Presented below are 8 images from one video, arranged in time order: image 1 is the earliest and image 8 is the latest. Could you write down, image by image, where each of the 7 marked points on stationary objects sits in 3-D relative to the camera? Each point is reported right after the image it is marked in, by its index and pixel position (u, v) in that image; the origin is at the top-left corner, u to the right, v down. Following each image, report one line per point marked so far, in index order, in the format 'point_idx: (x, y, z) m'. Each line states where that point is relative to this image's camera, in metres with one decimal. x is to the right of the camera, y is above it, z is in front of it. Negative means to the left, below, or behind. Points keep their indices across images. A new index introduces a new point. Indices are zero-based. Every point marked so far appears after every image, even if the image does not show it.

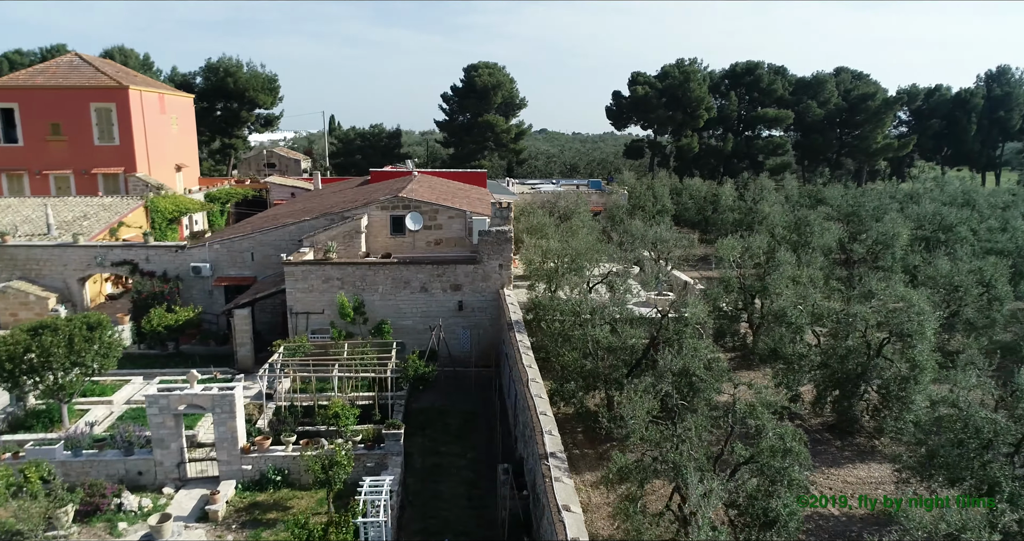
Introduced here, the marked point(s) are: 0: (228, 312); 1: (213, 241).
0: (-6.3, -0.9, +15.8) m
1: (-7.7, +0.8, +18.3) m
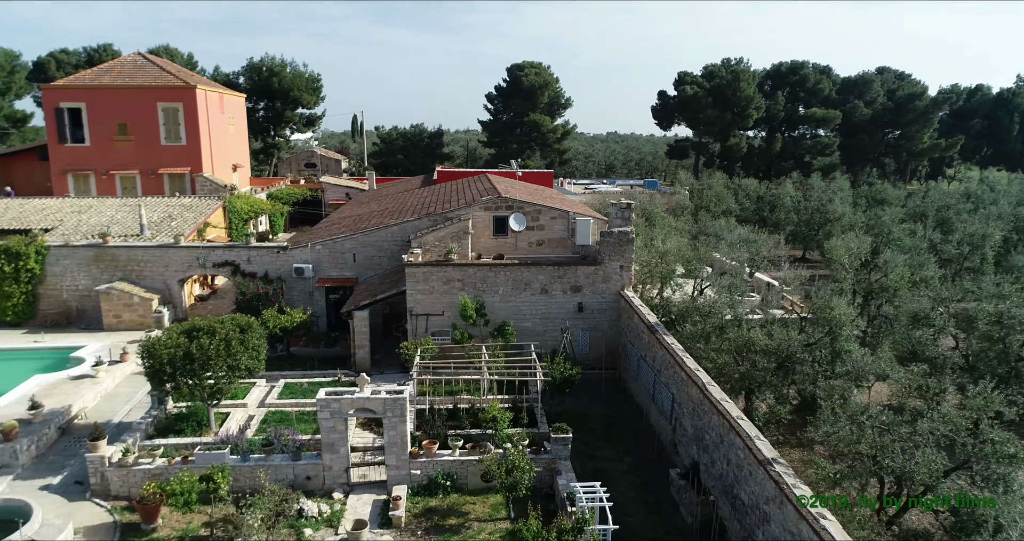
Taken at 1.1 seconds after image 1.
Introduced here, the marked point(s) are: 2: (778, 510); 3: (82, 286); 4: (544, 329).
0: (-3.6, -1.0, +15.7) m
1: (-5.1, +0.7, +18.1) m
2: (+3.1, -2.8, +8.2) m
3: (-10.9, -0.4, +18.0) m
4: (+0.7, -1.3, +15.7) m
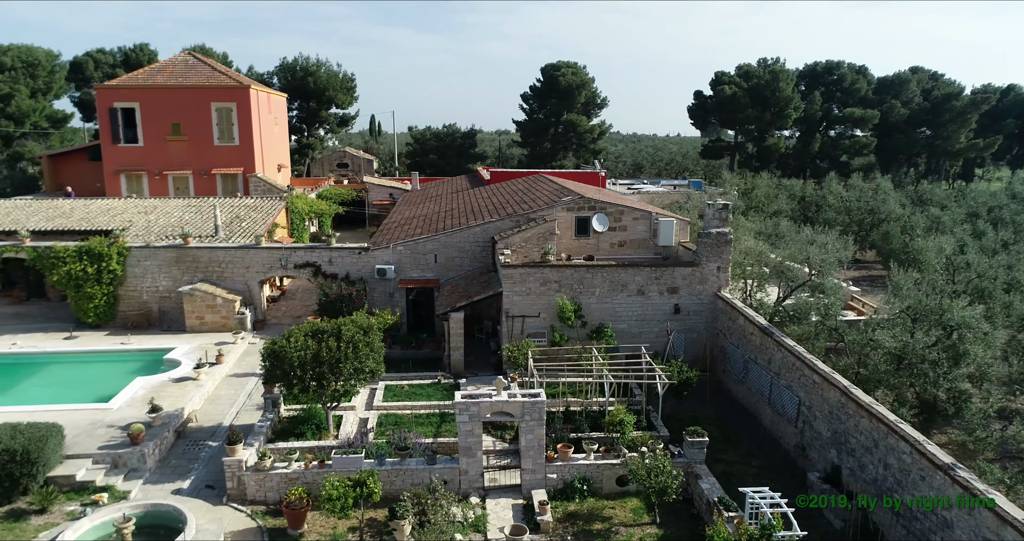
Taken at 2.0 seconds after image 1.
0: (-1.5, -1.0, +15.6) m
1: (-3.0, +0.7, +18.0) m
2: (+5.2, -2.8, +8.1) m
3: (-8.8, -0.4, +17.8) m
4: (+2.8, -1.3, +15.5) m
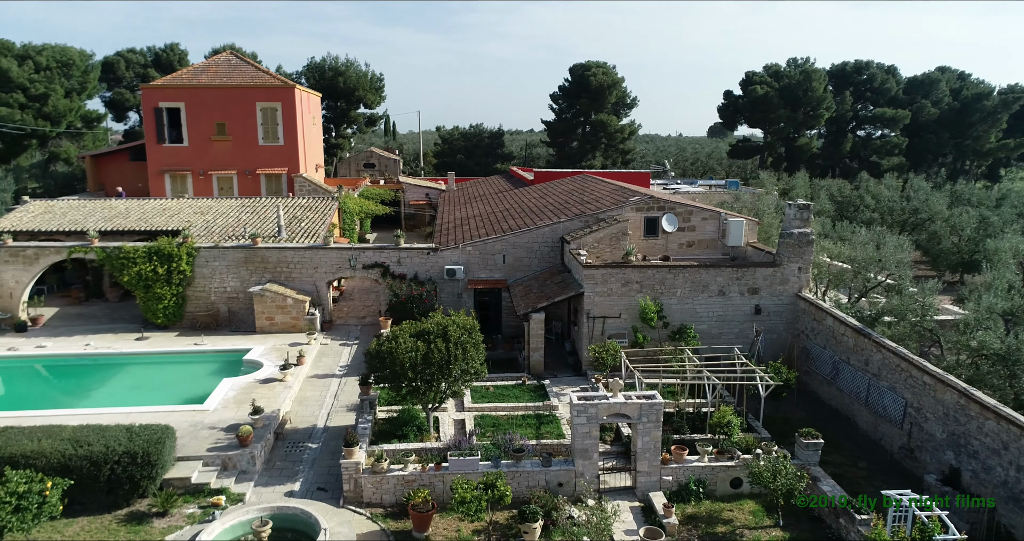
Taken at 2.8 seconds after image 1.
0: (+0.2, -1.0, +15.5) m
1: (-1.2, +0.7, +18.0) m
2: (+6.9, -2.8, +8.0) m
3: (-7.1, -0.4, +17.8) m
4: (+4.6, -1.4, +15.5) m
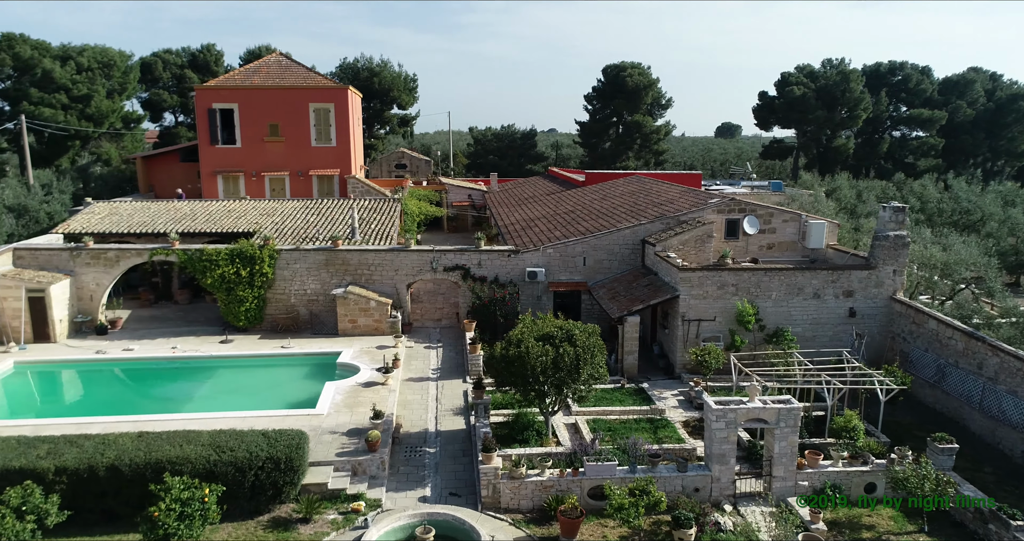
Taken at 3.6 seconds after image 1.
0: (+2.3, -1.1, +15.5) m
1: (+0.8, +0.6, +17.9) m
2: (+9.0, -2.9, +8.0) m
3: (-5.0, -0.5, +17.7) m
4: (+6.6, -1.4, +15.4) m
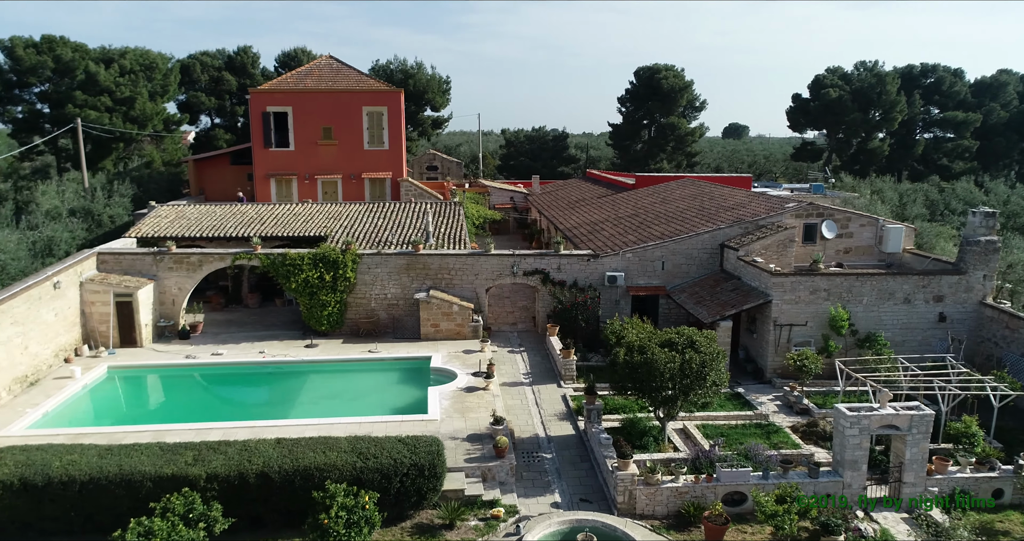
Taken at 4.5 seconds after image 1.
0: (+4.3, -1.2, +15.5) m
1: (+2.8, +0.5, +18.0) m
2: (+11.0, -3.0, +8.0) m
3: (-3.0, -0.6, +17.7) m
4: (+8.6, -1.5, +15.5) m
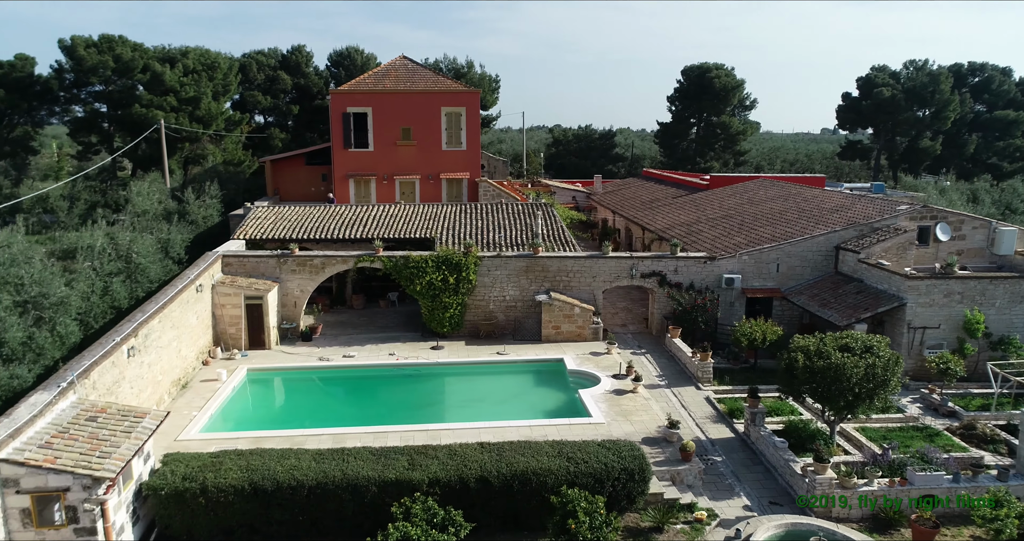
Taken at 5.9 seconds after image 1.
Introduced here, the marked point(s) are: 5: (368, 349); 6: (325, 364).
0: (+7.2, -1.2, +15.7) m
1: (+5.8, +0.5, +18.1) m
2: (+14.0, -3.1, +8.2) m
3: (-0.1, -0.7, +17.9) m
4: (+11.6, -1.6, +15.6) m
5: (-3.5, -1.9, +16.9) m
6: (-4.3, -2.1, +16.1) m
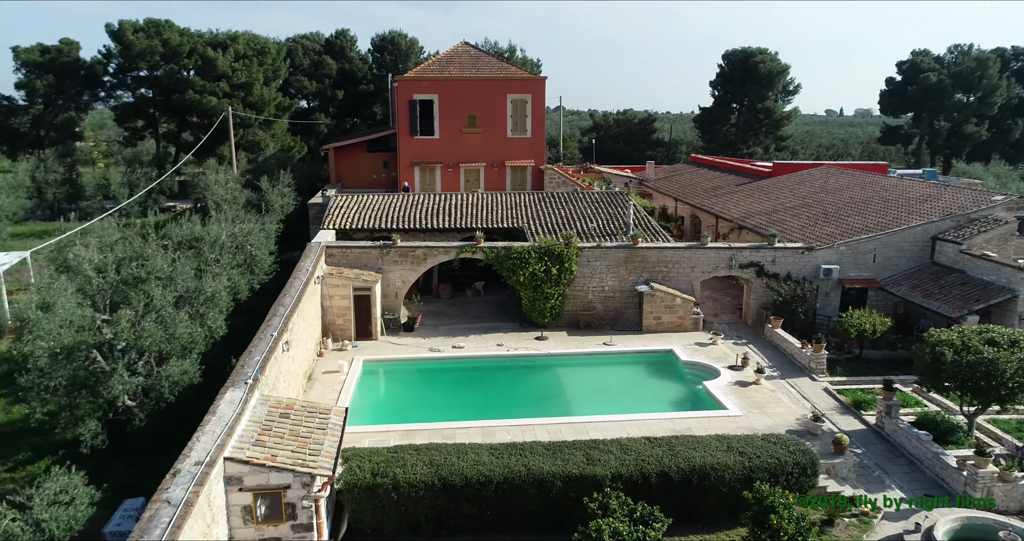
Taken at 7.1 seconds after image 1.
0: (+9.7, -1.1, +15.8) m
1: (+8.3, +0.7, +18.1) m
2: (+16.5, -3.1, +8.4) m
3: (+2.5, -0.4, +18.0) m
4: (+14.1, -1.4, +15.8) m
5: (-0.9, -1.7, +17.0) m
6: (-1.8, -1.9, +16.2) m
